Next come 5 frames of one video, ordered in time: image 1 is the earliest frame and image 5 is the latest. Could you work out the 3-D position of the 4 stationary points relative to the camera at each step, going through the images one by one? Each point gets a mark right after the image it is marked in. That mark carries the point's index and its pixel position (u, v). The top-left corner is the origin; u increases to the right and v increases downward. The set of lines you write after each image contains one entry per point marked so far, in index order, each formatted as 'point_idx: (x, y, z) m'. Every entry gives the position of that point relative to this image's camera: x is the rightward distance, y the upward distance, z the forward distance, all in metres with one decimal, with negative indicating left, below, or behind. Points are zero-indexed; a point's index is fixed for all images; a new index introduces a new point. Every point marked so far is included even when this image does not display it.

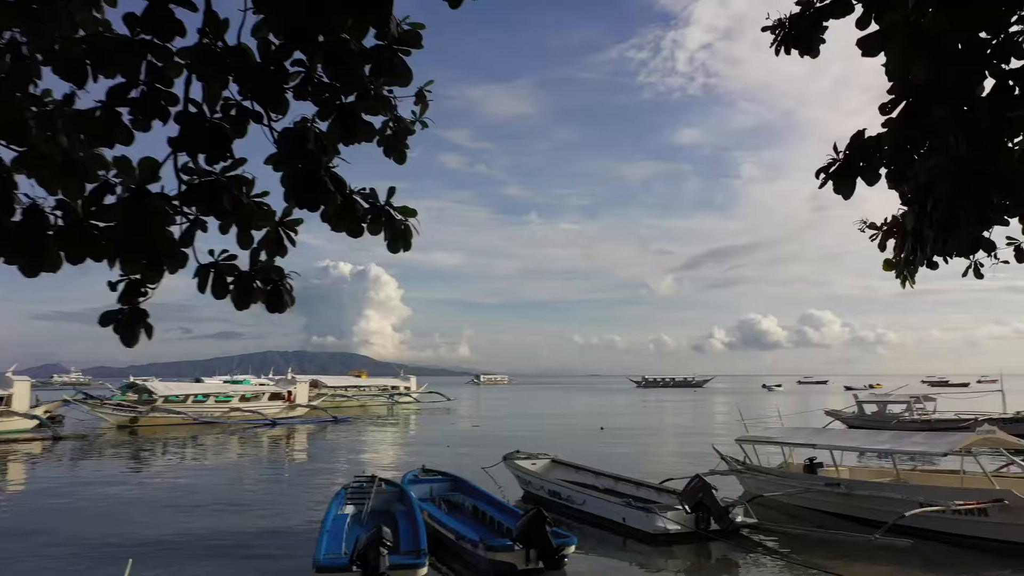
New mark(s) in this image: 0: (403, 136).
0: (-1.0, +1.4, +6.4) m
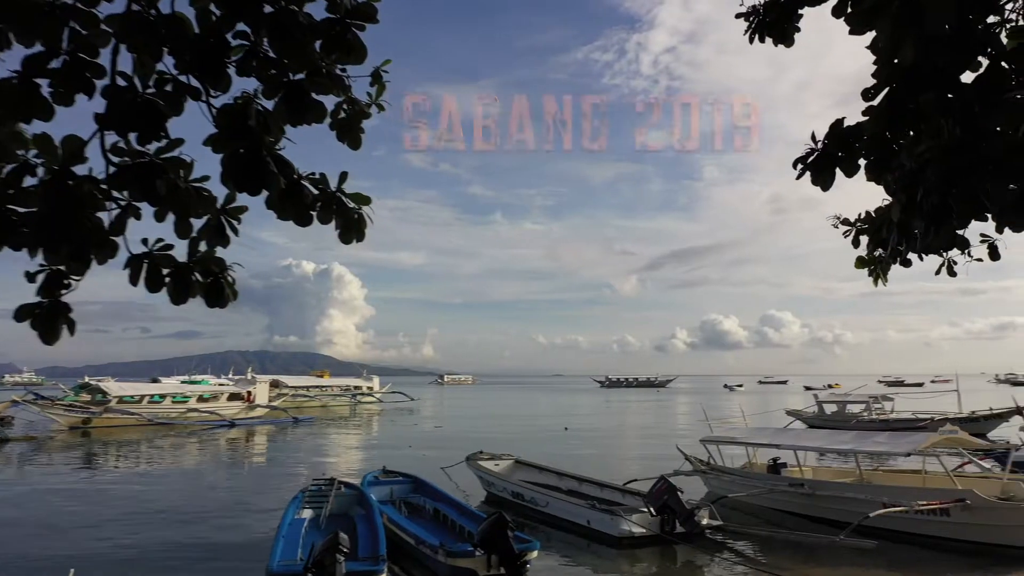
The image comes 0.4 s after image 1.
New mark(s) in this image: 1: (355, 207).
0: (-1.3, +1.4, +5.8) m
1: (-1.2, +0.6, +5.2) m
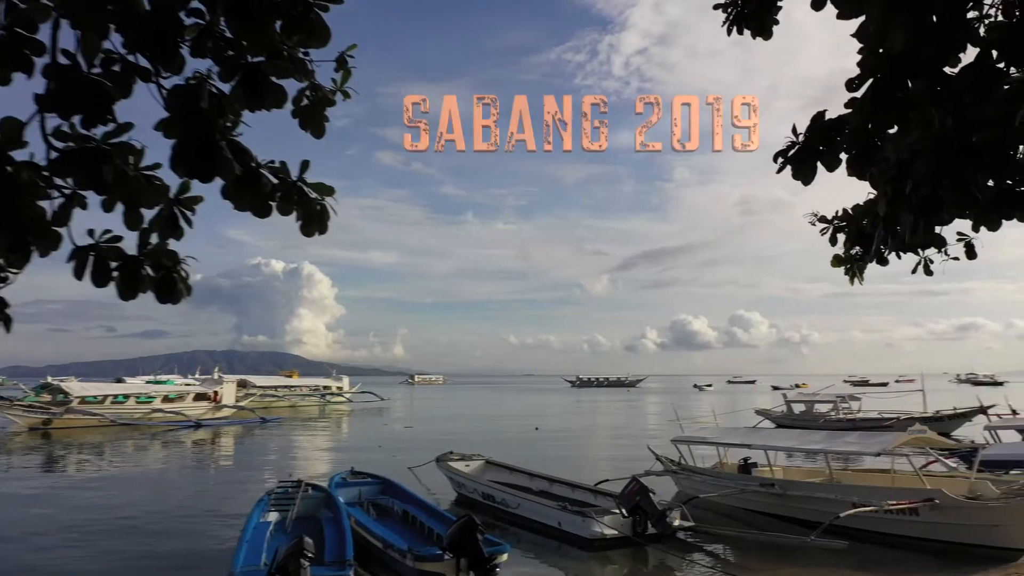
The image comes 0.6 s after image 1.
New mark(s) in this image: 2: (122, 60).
0: (-1.6, +1.5, +5.5) m
1: (-1.4, +0.7, +4.9) m
2: (-2.8, +1.6, +4.8) m
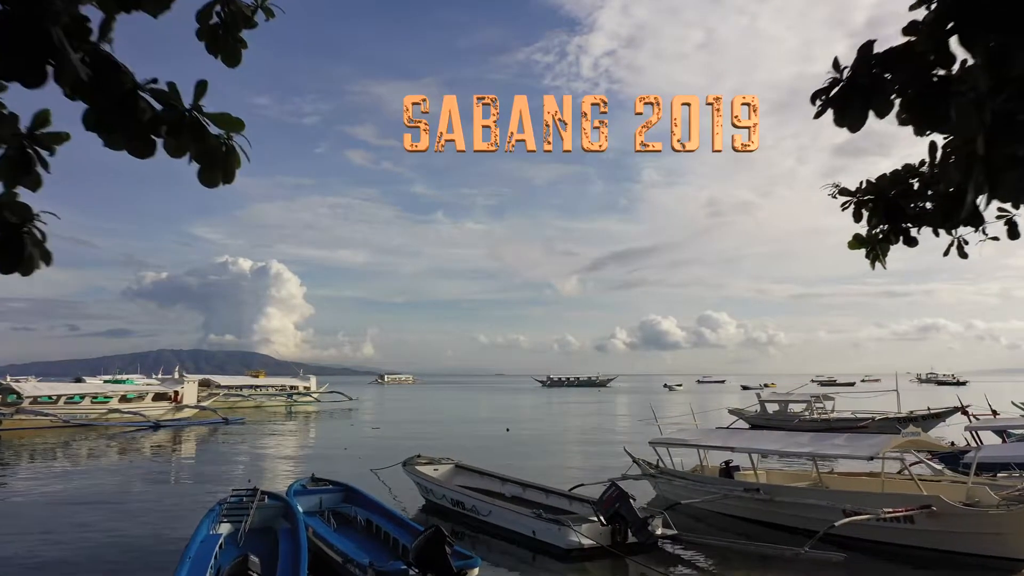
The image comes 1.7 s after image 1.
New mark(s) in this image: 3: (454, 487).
0: (-1.7, +1.6, +4.2) m
1: (-1.6, +0.8, +3.6) m
2: (-2.9, +1.8, +3.5) m
3: (-1.7, -5.8, +19.5) m
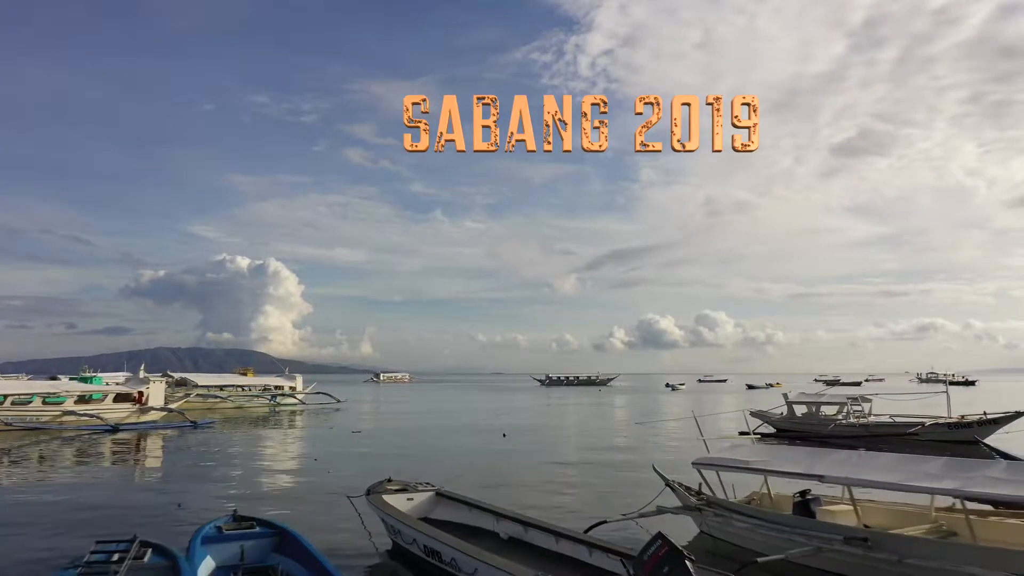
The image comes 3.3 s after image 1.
0: (-1.7, +2.3, -1.0) m
1: (-1.5, +1.5, -1.6) m
2: (-2.9, +2.5, -1.7) m
3: (-1.8, -5.1, +14.3) m
